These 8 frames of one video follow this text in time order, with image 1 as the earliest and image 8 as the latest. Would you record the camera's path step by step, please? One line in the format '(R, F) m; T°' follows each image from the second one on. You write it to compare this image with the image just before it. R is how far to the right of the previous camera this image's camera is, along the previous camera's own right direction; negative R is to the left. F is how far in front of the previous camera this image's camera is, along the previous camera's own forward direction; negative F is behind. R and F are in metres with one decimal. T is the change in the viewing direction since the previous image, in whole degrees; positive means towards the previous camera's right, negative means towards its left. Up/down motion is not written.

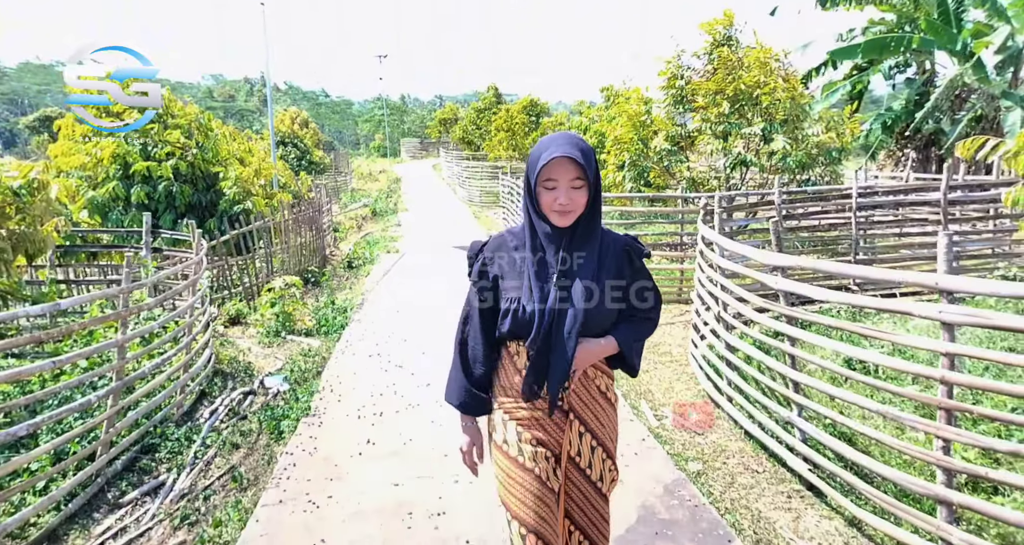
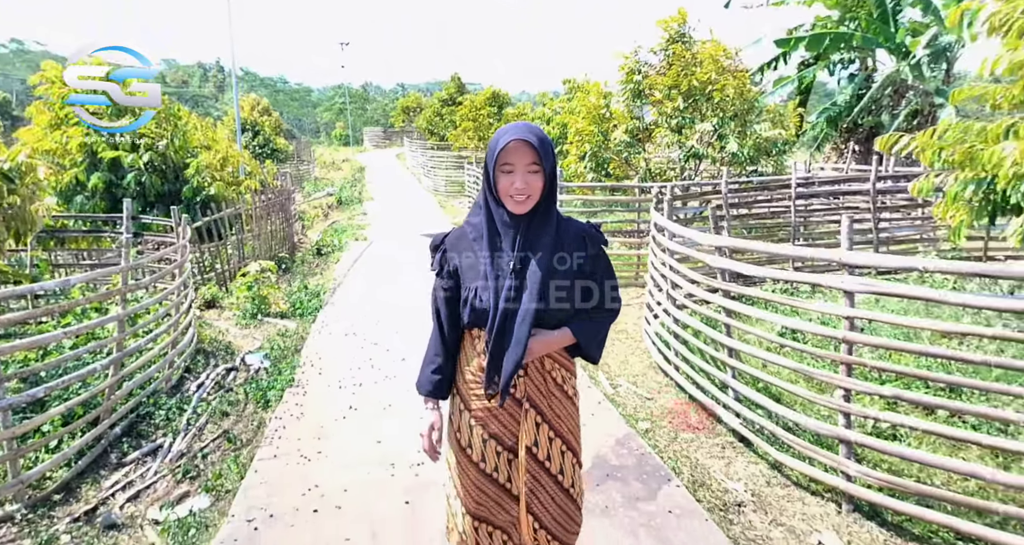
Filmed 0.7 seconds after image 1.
(0.0, -0.4) m; +3°
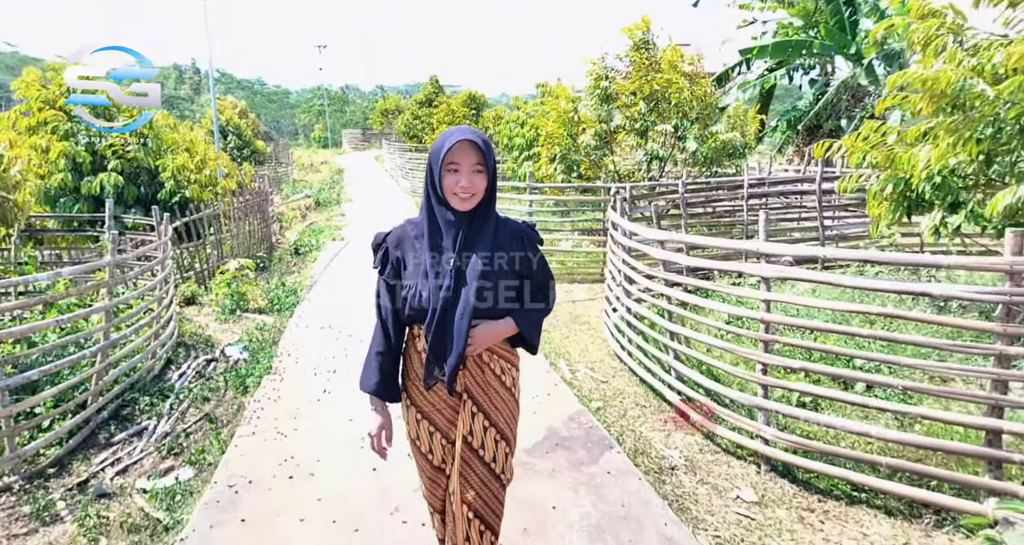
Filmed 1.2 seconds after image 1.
(+0.1, -0.3) m; +2°
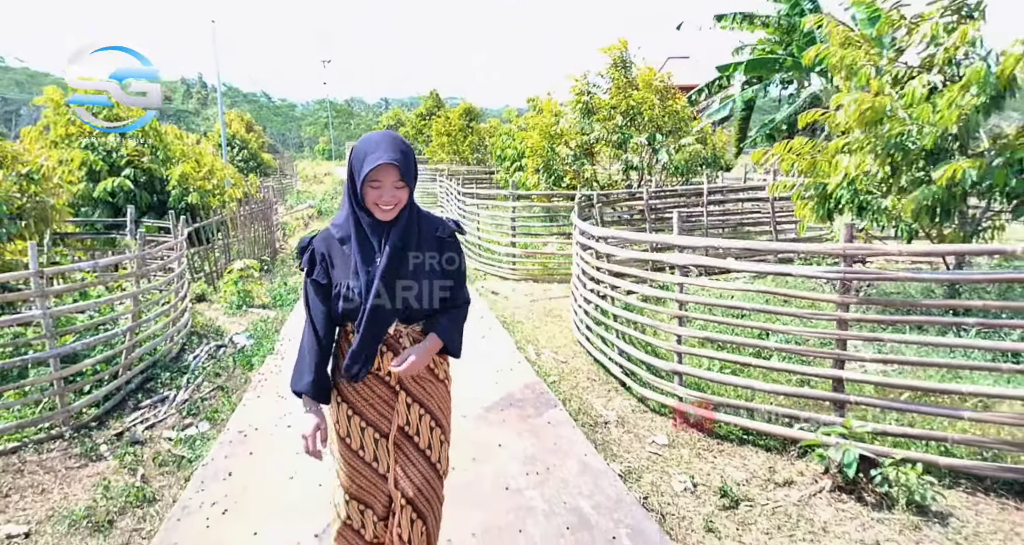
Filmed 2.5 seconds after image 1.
(+0.3, -0.7) m; 0°
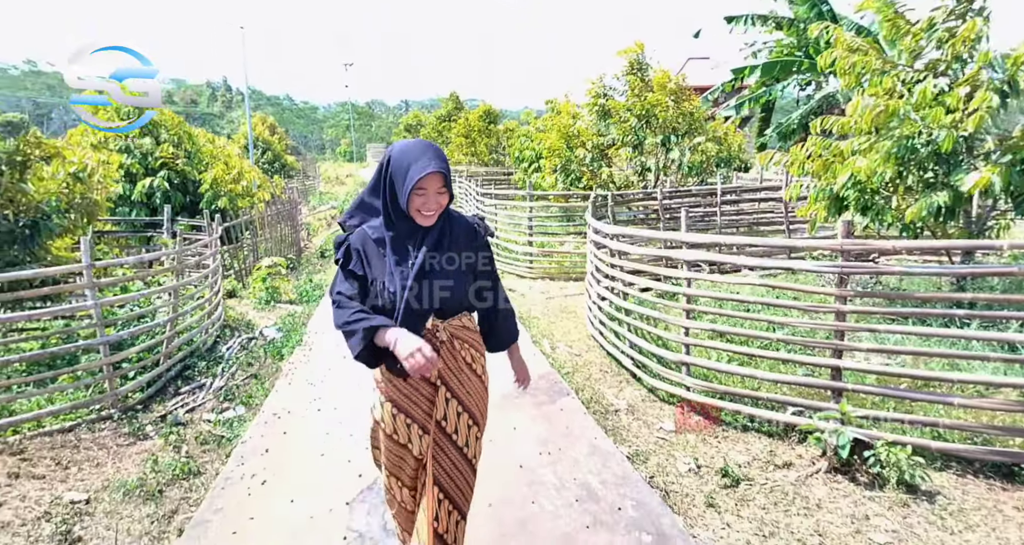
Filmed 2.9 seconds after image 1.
(0.0, -0.2) m; -2°
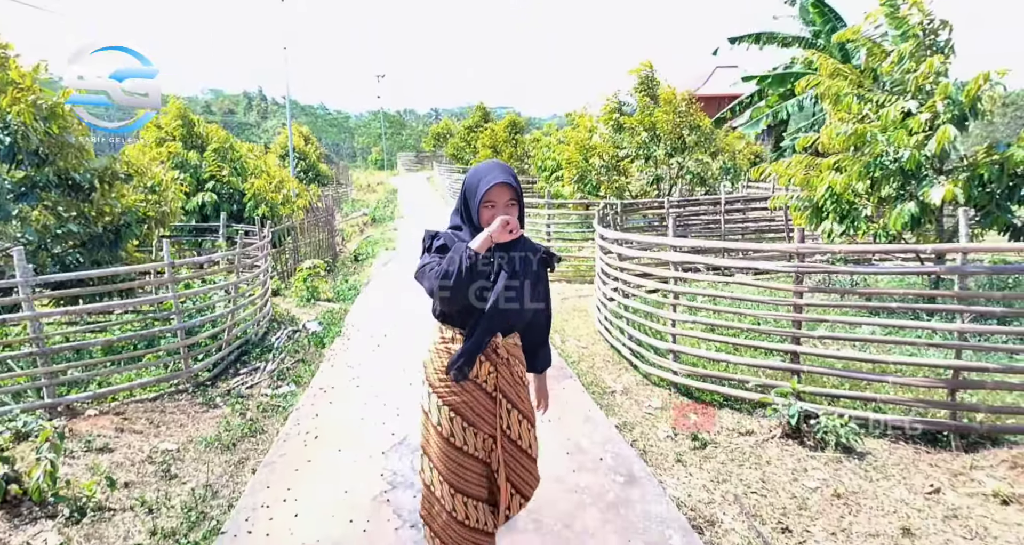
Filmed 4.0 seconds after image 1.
(+0.1, -0.7) m; -3°
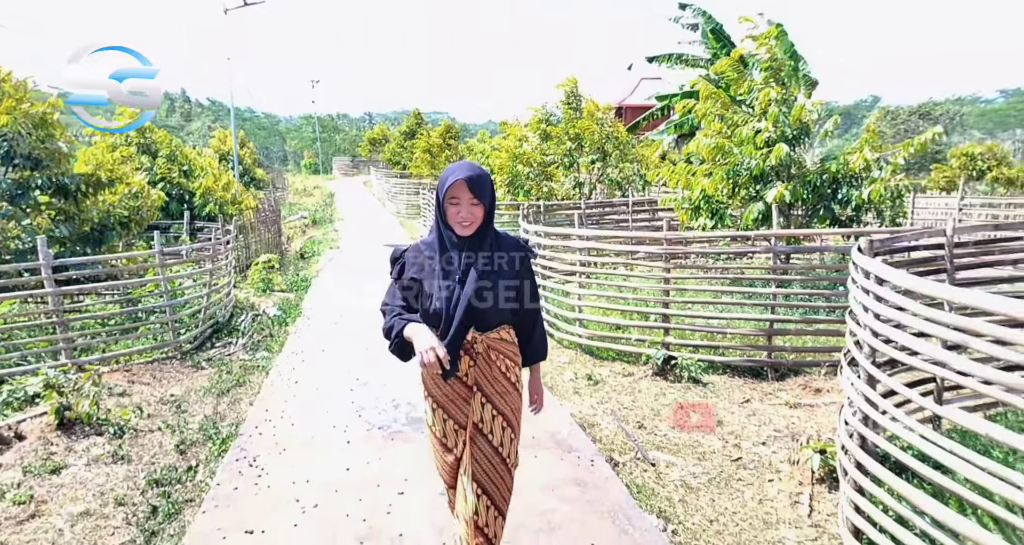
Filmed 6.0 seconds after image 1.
(0.0, -1.2) m; +6°
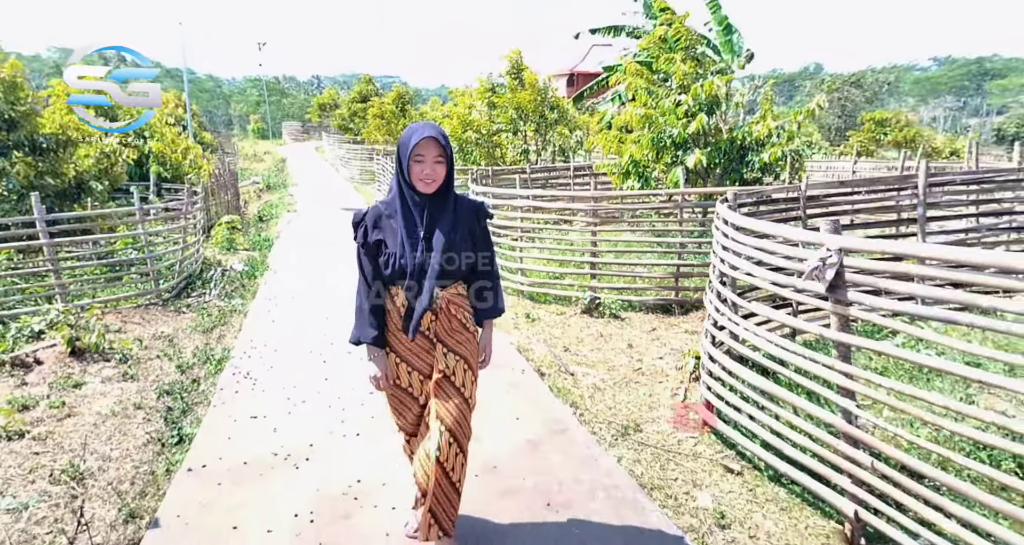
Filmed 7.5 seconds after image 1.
(+0.1, -0.8) m; +4°
